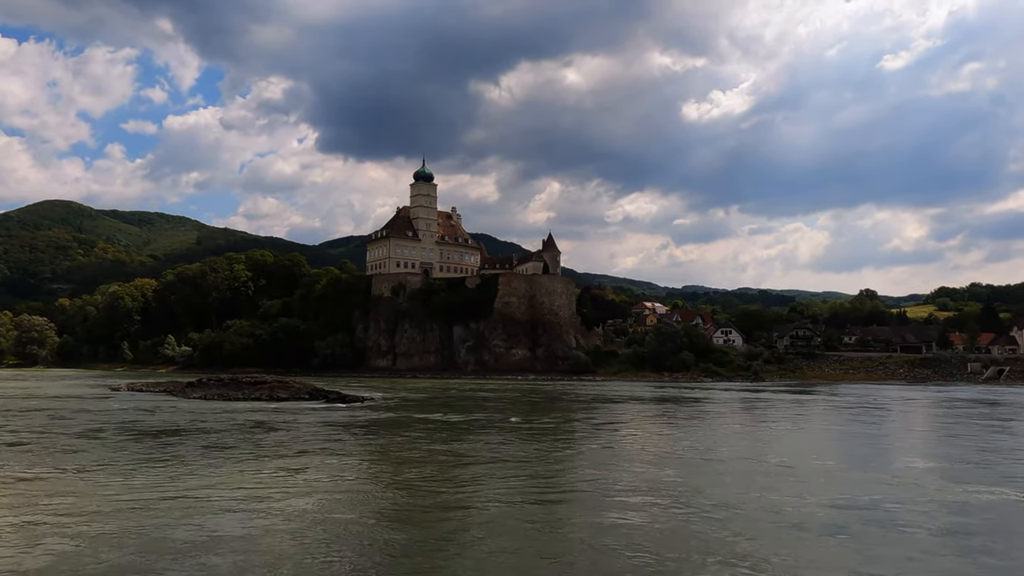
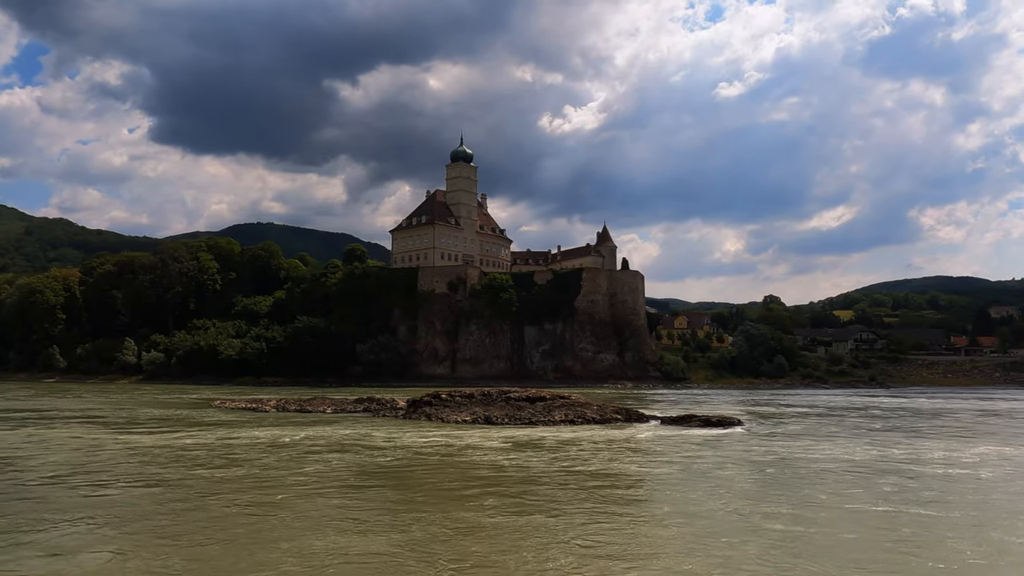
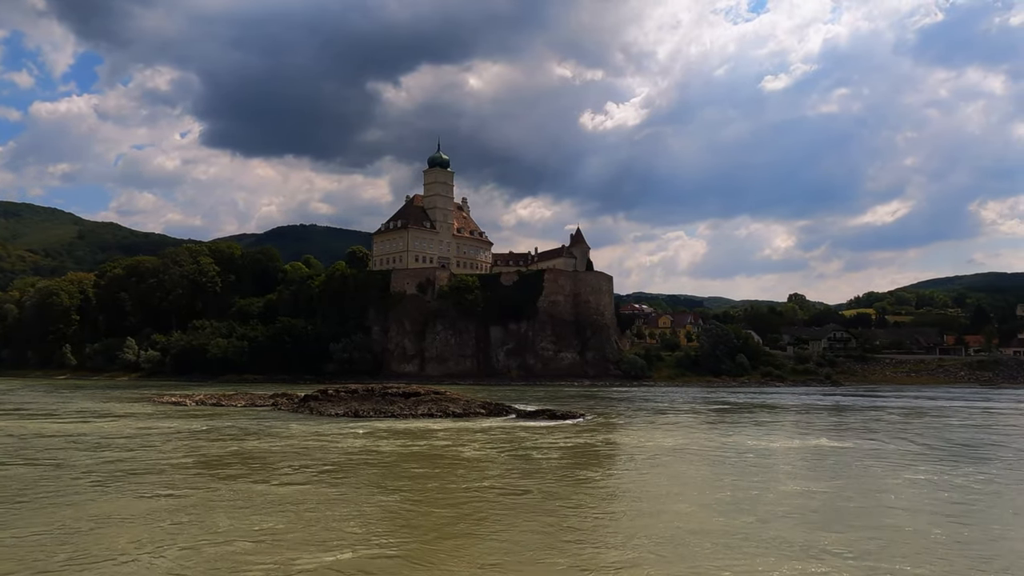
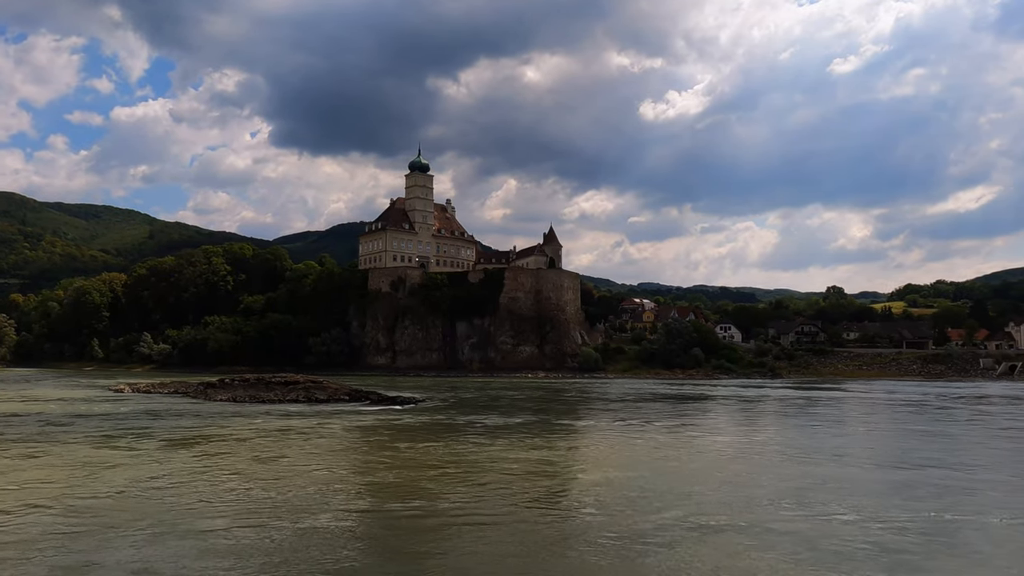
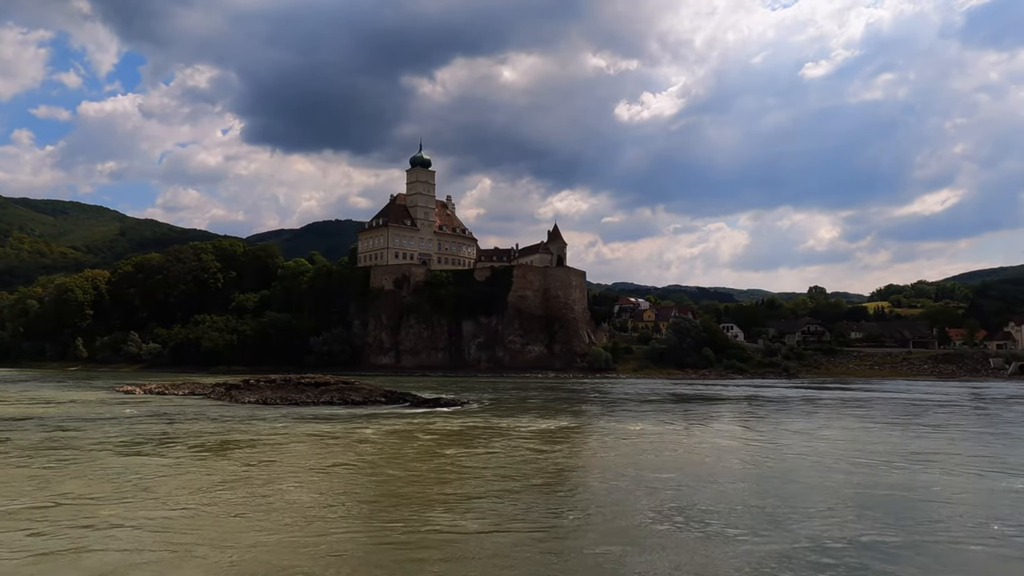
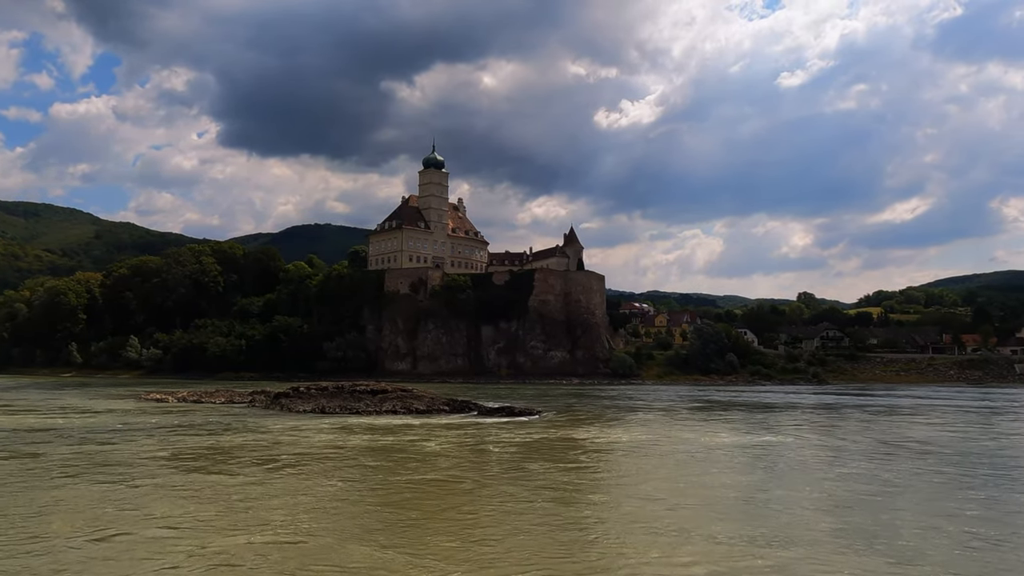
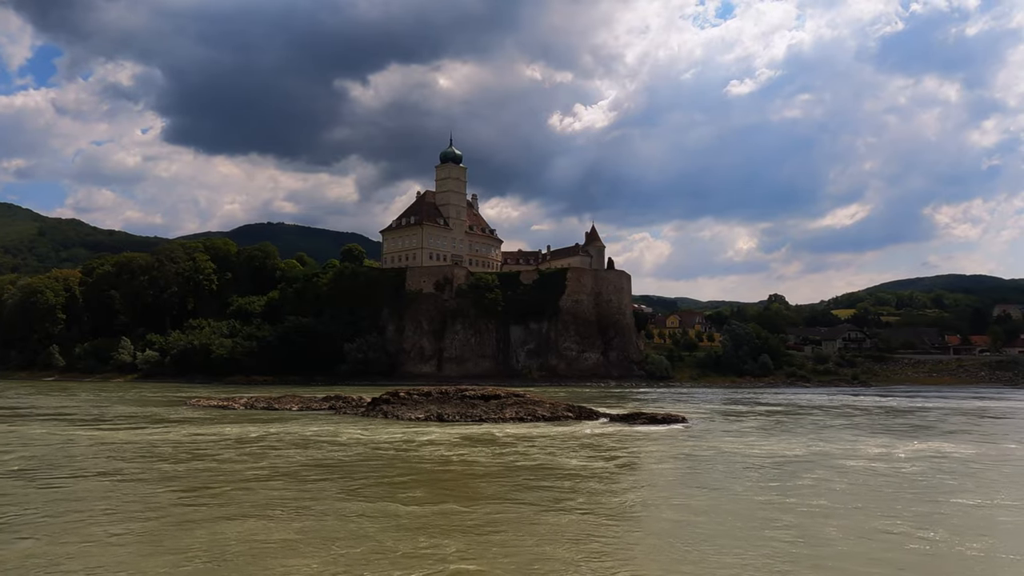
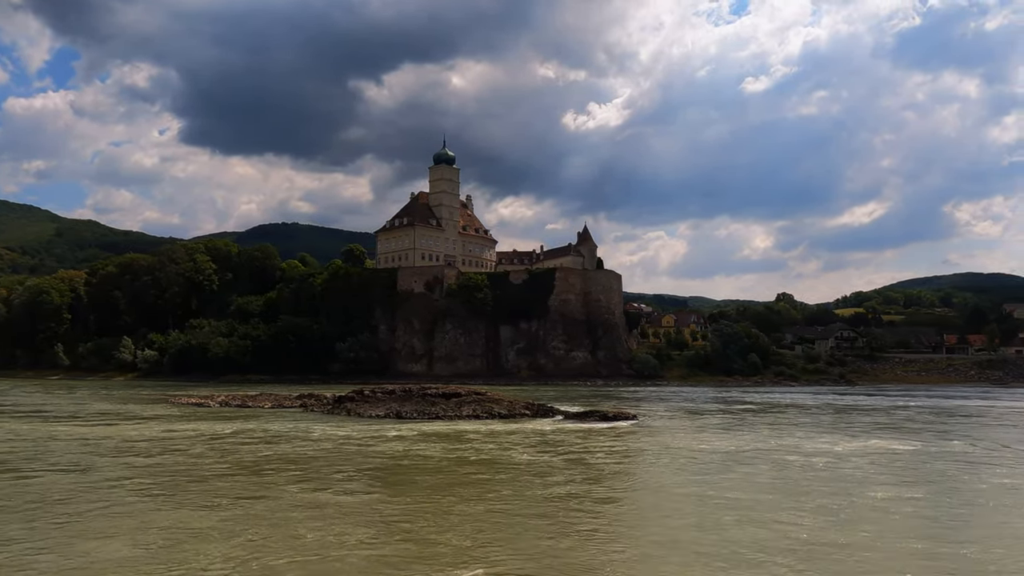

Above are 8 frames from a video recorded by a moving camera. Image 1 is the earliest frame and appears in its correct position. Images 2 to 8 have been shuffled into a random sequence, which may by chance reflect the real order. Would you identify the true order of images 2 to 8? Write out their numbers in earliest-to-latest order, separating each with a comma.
4, 5, 6, 3, 8, 7, 2
